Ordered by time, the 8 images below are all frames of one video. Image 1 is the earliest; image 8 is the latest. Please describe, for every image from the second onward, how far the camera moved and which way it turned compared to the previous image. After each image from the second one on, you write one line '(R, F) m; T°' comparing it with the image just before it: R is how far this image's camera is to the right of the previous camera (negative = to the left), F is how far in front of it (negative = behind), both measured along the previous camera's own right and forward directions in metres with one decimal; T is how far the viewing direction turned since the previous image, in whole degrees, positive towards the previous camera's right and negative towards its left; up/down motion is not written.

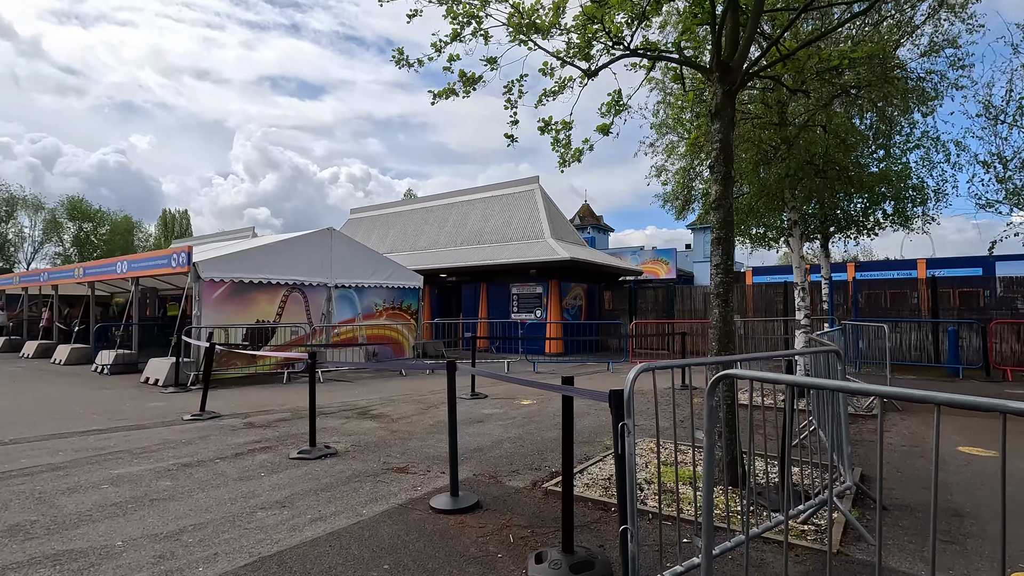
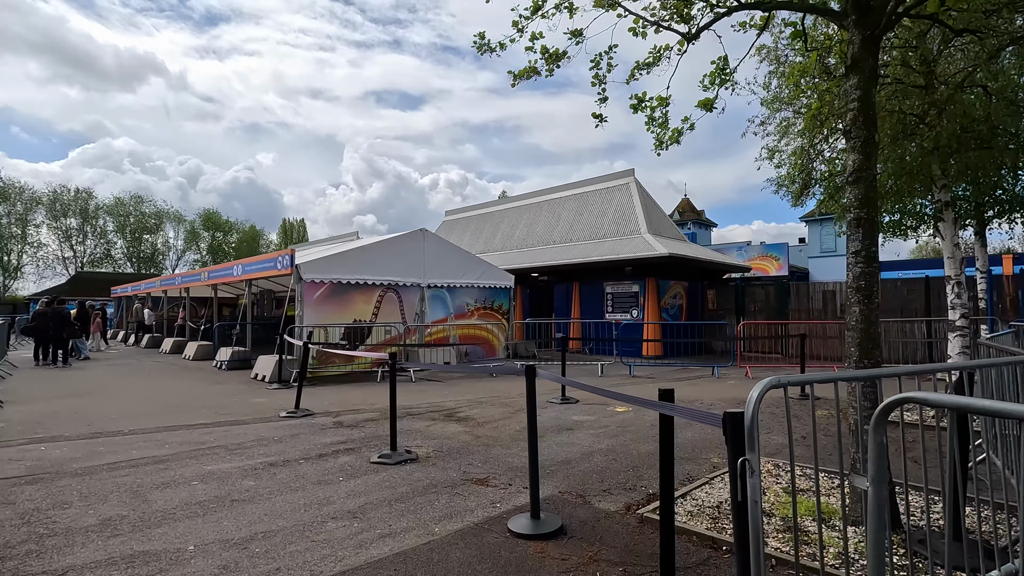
(+0.1, +0.5) m; -10°
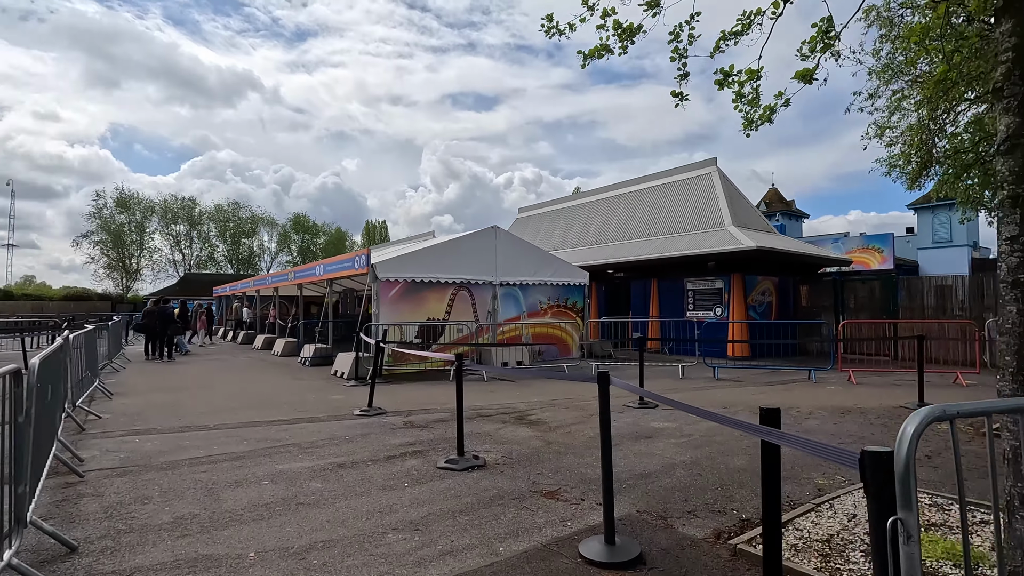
(0.0, +0.4) m; -8°
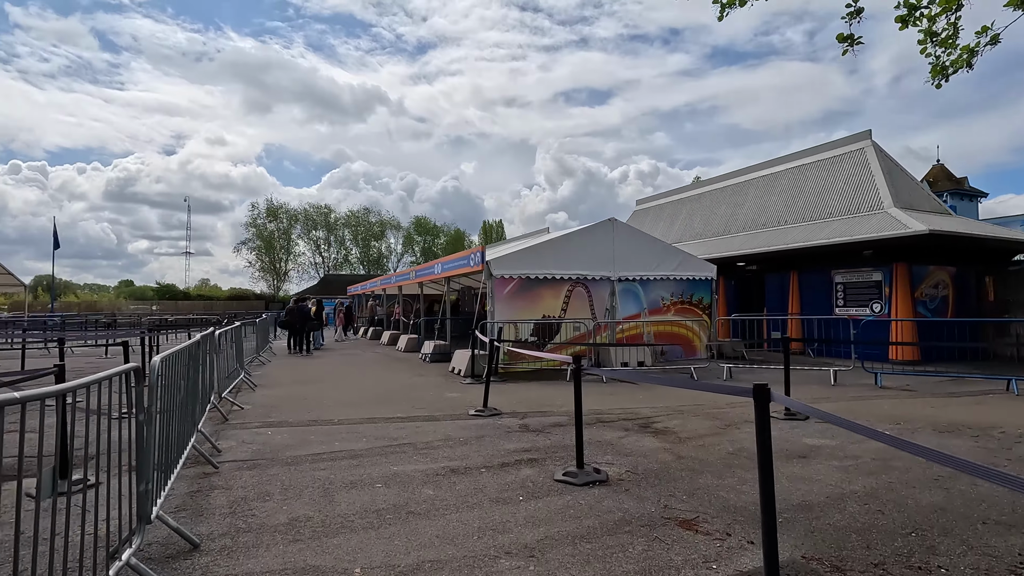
(-0.1, +0.5) m; -12°
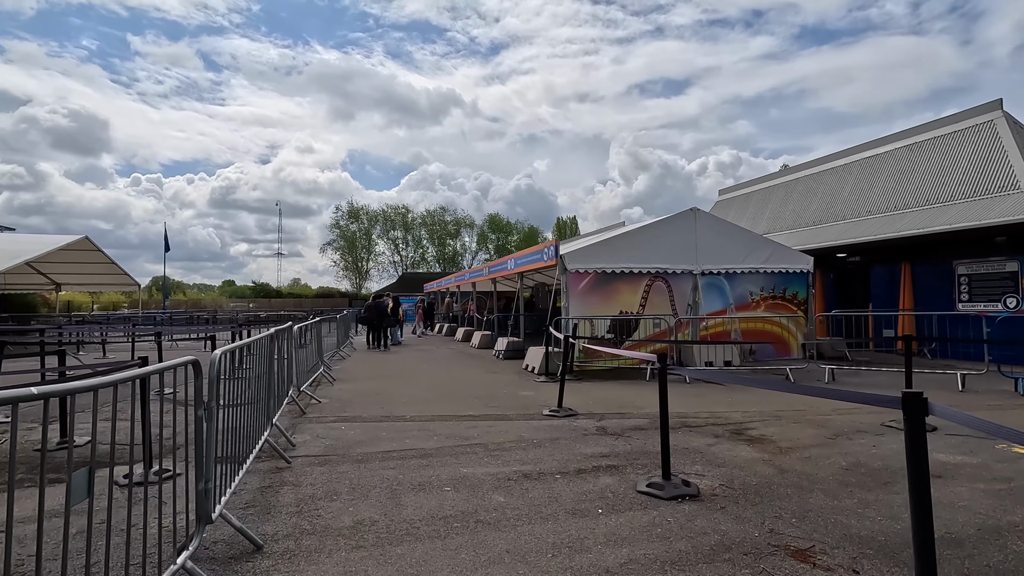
(0.0, +0.4) m; -8°
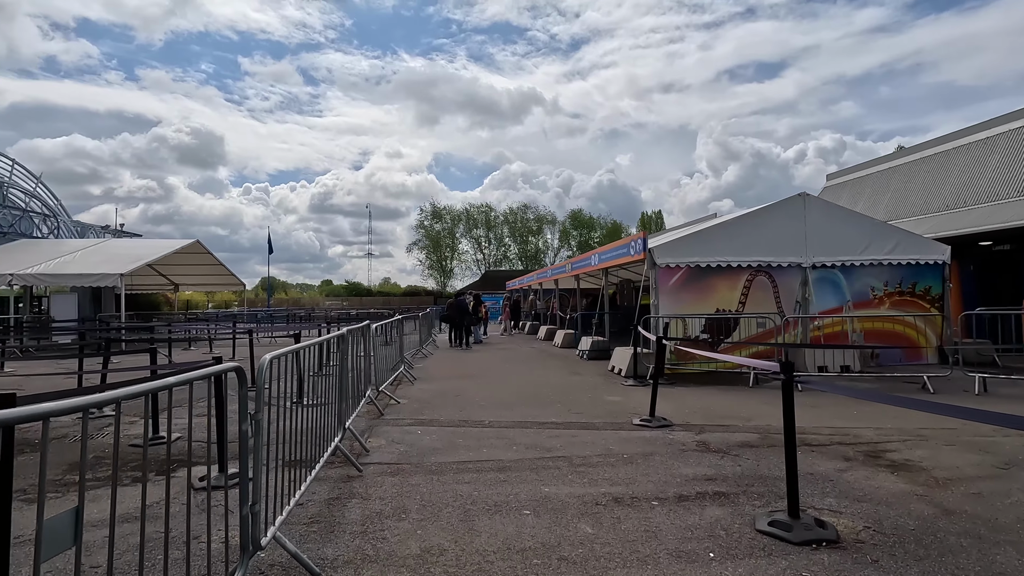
(0.0, +0.6) m; -9°
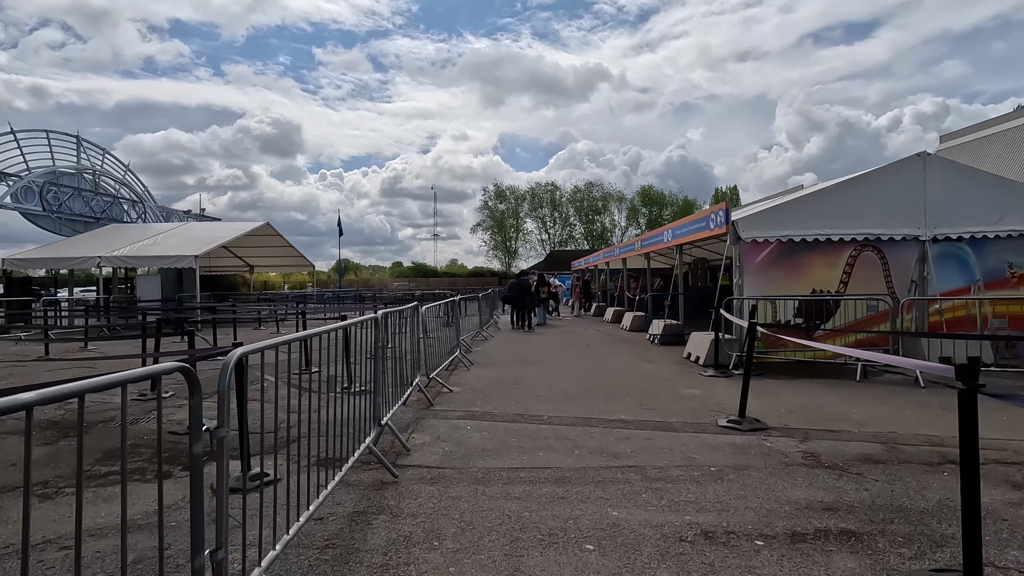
(0.0, +0.9) m; -7°
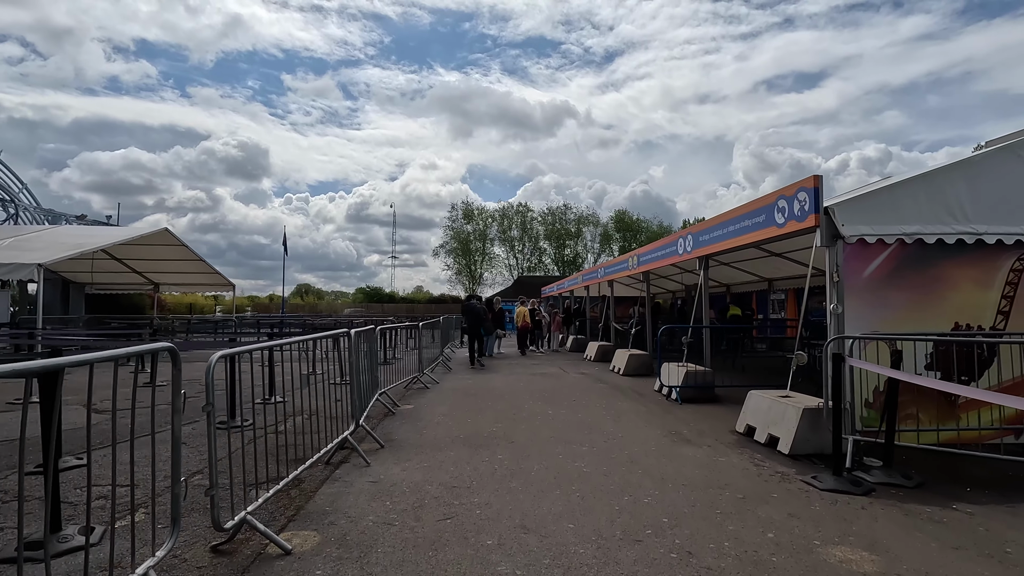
(+0.3, +4.4) m; +4°
